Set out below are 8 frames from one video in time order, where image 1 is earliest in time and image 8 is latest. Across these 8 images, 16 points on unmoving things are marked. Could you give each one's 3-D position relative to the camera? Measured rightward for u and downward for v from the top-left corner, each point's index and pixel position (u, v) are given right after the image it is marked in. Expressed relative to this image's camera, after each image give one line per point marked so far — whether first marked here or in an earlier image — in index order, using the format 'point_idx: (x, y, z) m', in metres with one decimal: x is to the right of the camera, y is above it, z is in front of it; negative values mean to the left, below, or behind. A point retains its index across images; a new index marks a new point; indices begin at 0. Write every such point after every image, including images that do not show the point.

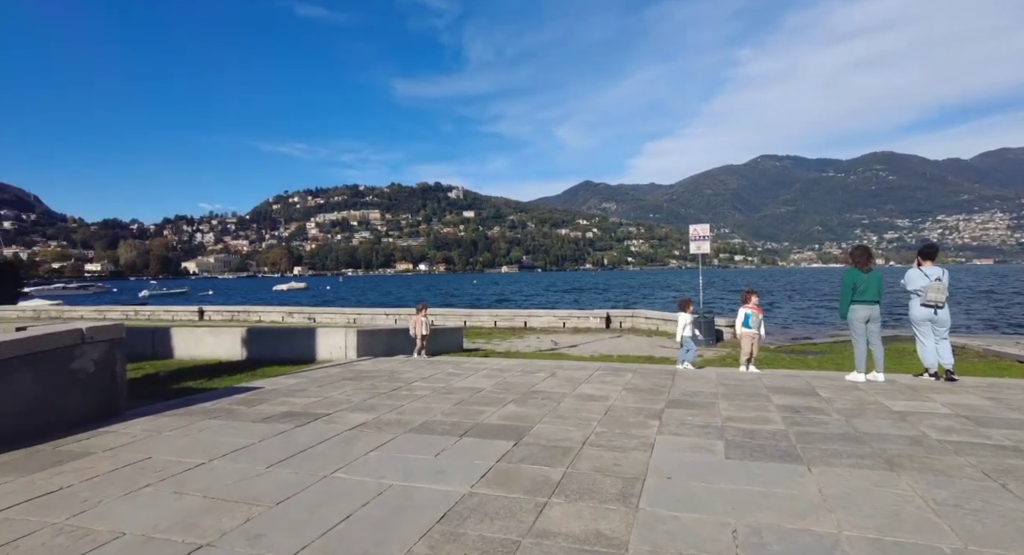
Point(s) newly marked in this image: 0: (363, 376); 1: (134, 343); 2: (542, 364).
0: (-2.1, -1.4, +8.9) m
1: (-7.5, -1.3, +12.8) m
2: (+0.5, -1.3, +9.8) m
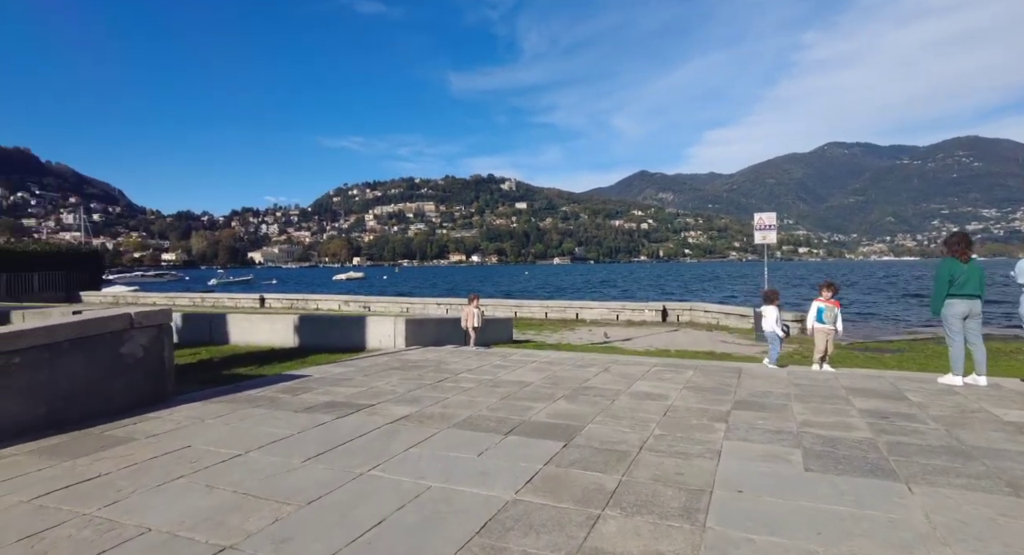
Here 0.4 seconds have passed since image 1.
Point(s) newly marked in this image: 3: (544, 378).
0: (-1.4, -1.2, +8.7) m
1: (-6.5, -1.0, +13.0) m
2: (+1.2, -1.2, +9.3) m
3: (+0.4, -1.2, +7.6) m
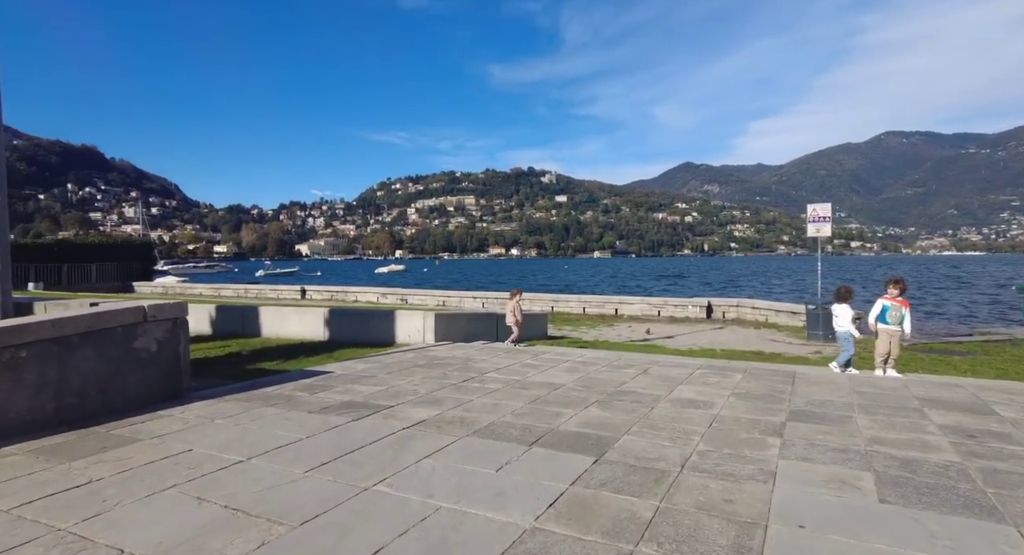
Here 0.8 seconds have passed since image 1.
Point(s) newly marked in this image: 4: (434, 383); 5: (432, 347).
0: (-1.0, -1.1, +8.2) m
1: (-5.8, -0.9, +12.9) m
2: (+1.7, -1.1, +8.7) m
3: (+0.7, -1.2, +7.1) m
4: (-0.8, -1.2, +6.9) m
5: (-1.2, -1.1, +9.8) m
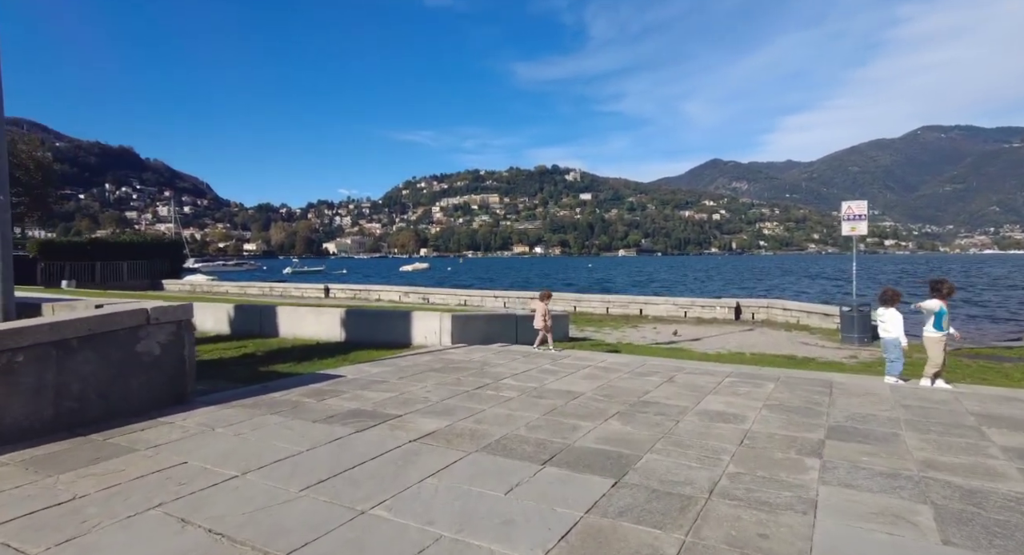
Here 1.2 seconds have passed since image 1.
0: (-0.7, -1.1, +7.9) m
1: (-5.4, -0.9, +12.8) m
2: (+1.9, -1.1, +8.3) m
3: (+0.9, -1.2, +6.7) m
4: (-0.7, -1.2, +6.6) m
5: (-0.9, -1.1, +9.5) m
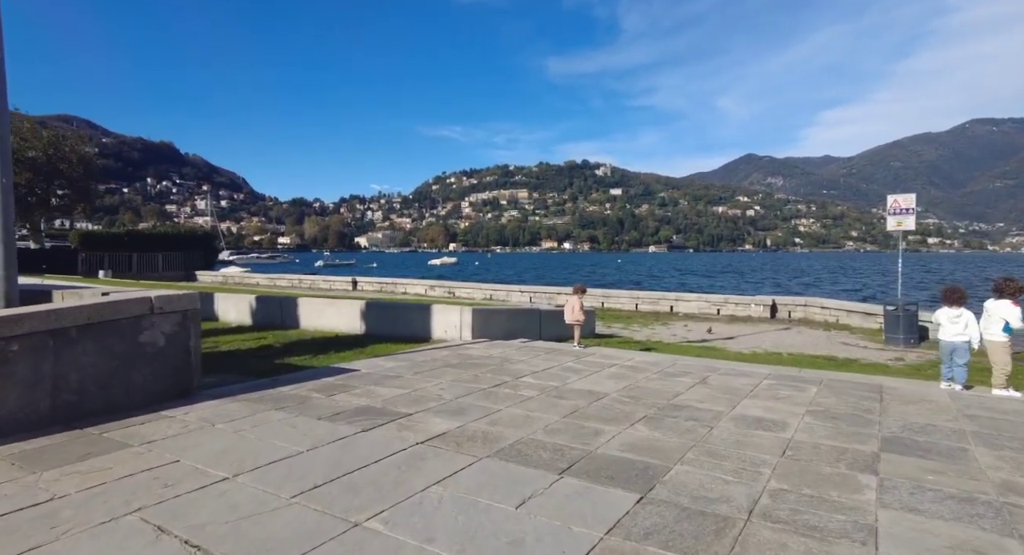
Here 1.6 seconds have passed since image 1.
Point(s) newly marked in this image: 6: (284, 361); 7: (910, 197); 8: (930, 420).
0: (-0.5, -1.0, +7.5) m
1: (-4.9, -0.7, +12.6) m
2: (+2.2, -1.0, +7.8) m
3: (+1.1, -1.1, +6.2) m
4: (-0.5, -1.1, +6.2) m
5: (-0.6, -1.0, +9.1) m
6: (-3.0, -1.1, +8.5) m
7: (+8.5, +1.7, +13.6) m
8: (+3.2, -1.1, +4.9) m
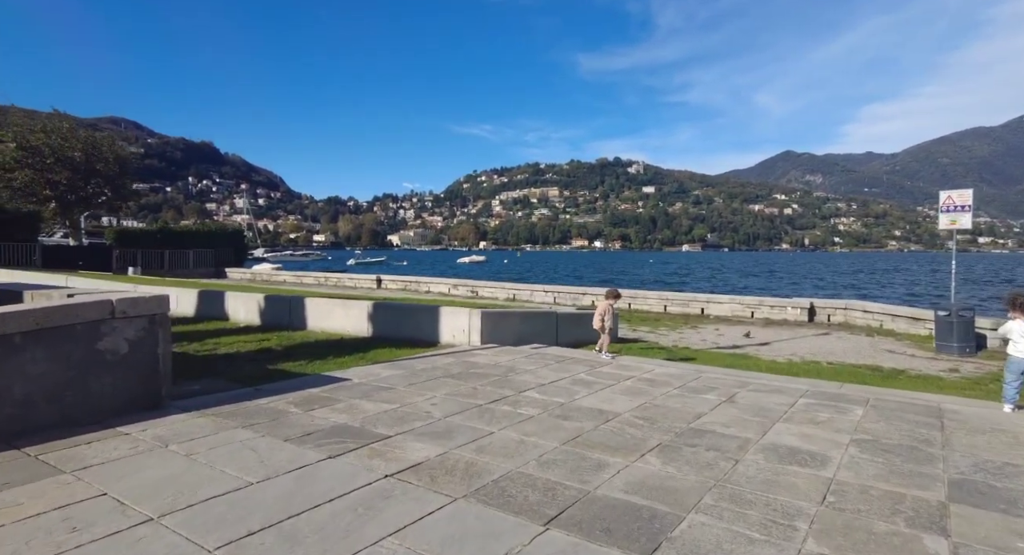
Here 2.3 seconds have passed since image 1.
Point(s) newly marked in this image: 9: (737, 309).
0: (-0.4, -1.1, +6.9) m
1: (-4.6, -0.7, +12.1) m
2: (+2.3, -1.1, +7.0) m
3: (+1.1, -1.1, +5.5) m
4: (-0.5, -1.1, +5.6) m
5: (-0.5, -1.0, +8.5) m
6: (-2.9, -1.1, +8.0) m
7: (+8.9, +1.7, +12.5) m
8: (+3.1, -1.1, +4.0) m
9: (+6.8, -1.0, +19.4) m
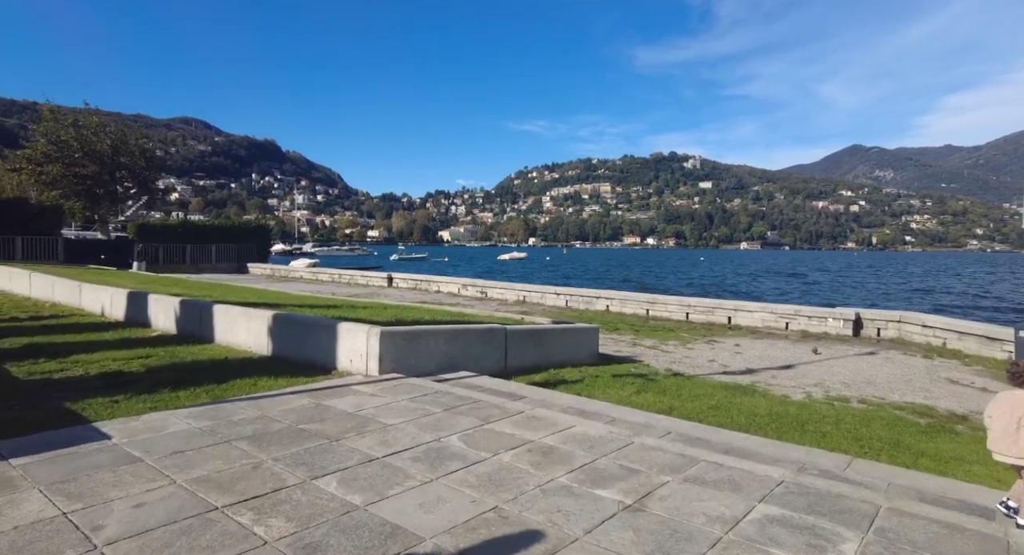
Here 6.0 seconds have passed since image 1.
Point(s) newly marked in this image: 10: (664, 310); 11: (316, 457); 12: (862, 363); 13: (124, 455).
0: (-1.7, -1.2, +4.8) m
1: (-5.3, -0.7, +10.3) m
2: (+1.0, -1.2, +4.6) m
3: (-0.3, -1.3, +3.2) m
4: (-1.8, -1.2, +3.5) m
5: (-1.6, -1.1, +6.4) m
6: (-4.0, -1.2, +6.1) m
7: (+8.1, +1.5, +9.6) m
8: (+1.6, -1.3, +1.6) m
9: (+6.6, -1.1, +16.6) m
10: (+4.4, -1.0, +18.6) m
11: (-1.3, -1.2, +4.4) m
12: (+6.7, -1.6, +12.2) m
13: (-2.6, -1.2, +4.4) m
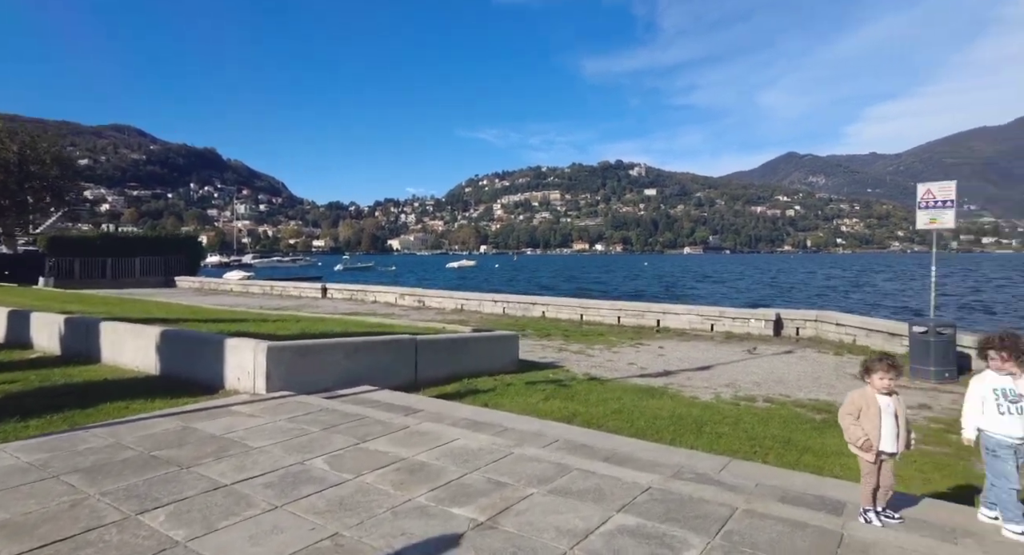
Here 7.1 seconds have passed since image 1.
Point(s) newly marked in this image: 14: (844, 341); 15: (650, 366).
0: (-2.6, -1.3, +4.4) m
1: (-6.7, -0.9, +9.7) m
2: (+0.1, -1.3, +4.5) m
3: (-1.1, -1.3, +3.0) m
4: (-2.6, -1.3, +3.1) m
5: (-2.6, -1.2, +6.0) m
6: (-5.0, -1.4, +5.5) m
7: (+6.7, +1.5, +10.0) m
8: (+0.9, -1.3, +1.5) m
9: (+4.8, -1.2, +16.9) m
10: (+2.4, -1.1, +18.7) m
11: (-2.2, -1.3, +4.1) m
12: (+5.2, -1.6, +12.5) m
13: (-3.5, -1.3, +4.0) m
14: (+7.5, -1.4, +14.5) m
15: (+2.5, -1.6, +11.8) m
